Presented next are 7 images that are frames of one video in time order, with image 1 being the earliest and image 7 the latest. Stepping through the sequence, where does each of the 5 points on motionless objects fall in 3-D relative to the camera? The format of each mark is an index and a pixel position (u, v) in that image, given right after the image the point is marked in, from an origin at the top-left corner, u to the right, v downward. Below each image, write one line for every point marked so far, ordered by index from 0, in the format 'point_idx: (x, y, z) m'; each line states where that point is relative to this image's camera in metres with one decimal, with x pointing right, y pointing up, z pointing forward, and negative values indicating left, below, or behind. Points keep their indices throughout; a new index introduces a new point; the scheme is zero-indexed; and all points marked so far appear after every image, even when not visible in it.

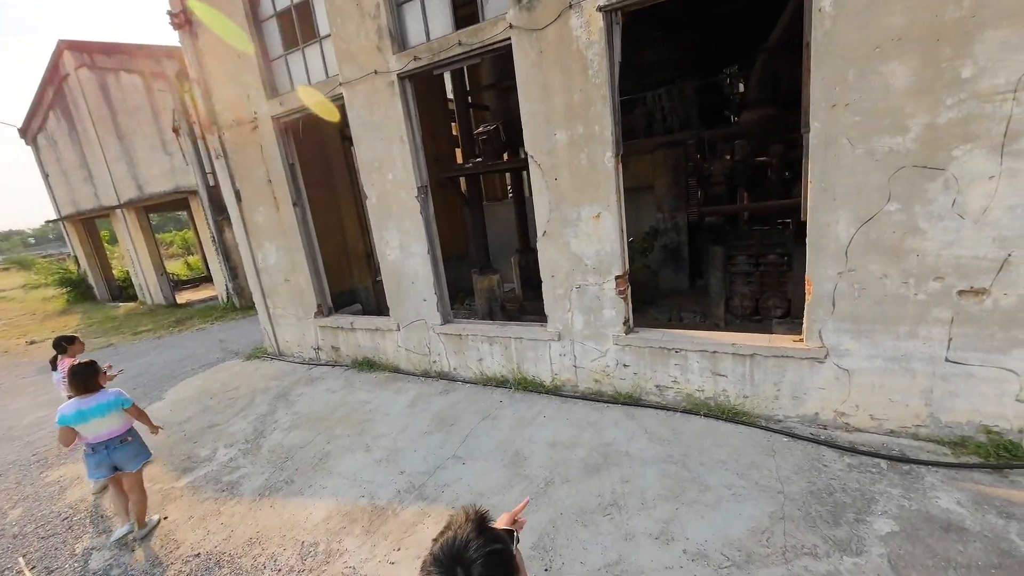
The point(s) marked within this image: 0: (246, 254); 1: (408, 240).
0: (-3.7, +0.5, +6.0) m
1: (-1.1, +0.5, +4.6) m
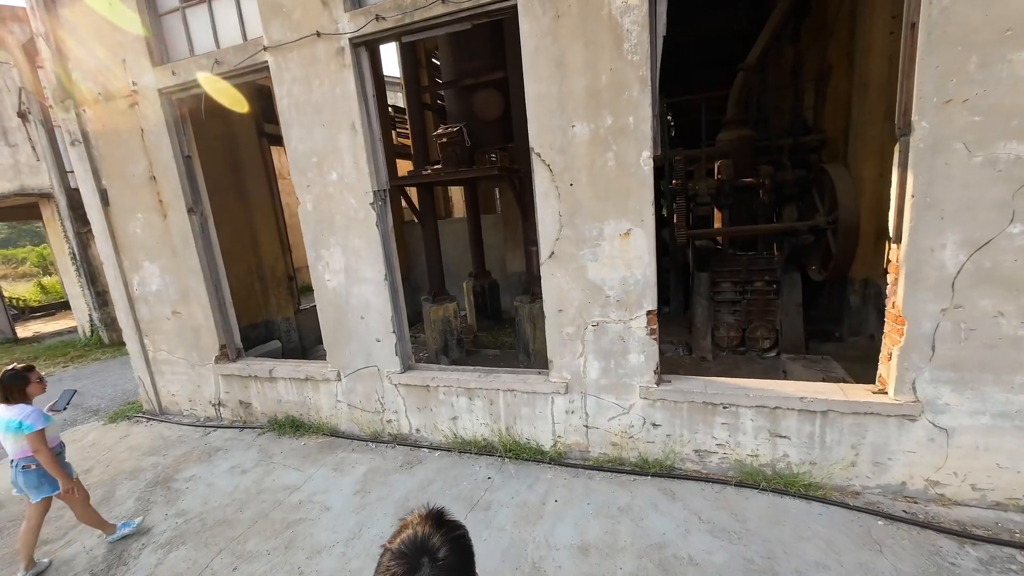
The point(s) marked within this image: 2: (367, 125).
0: (-4.1, +0.1, +4.4) m
1: (-1.2, +0.2, +3.4) m
2: (-1.1, +1.2, +3.2) m
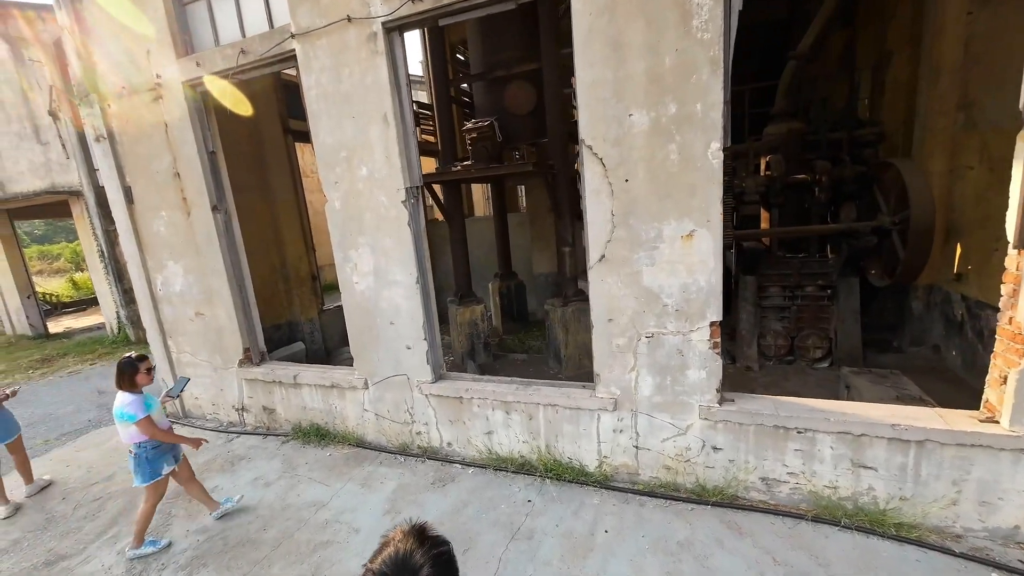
0: (-3.7, +0.1, +4.3) m
1: (-0.9, +0.2, +3.2) m
2: (-0.8, +1.2, +3.0) m
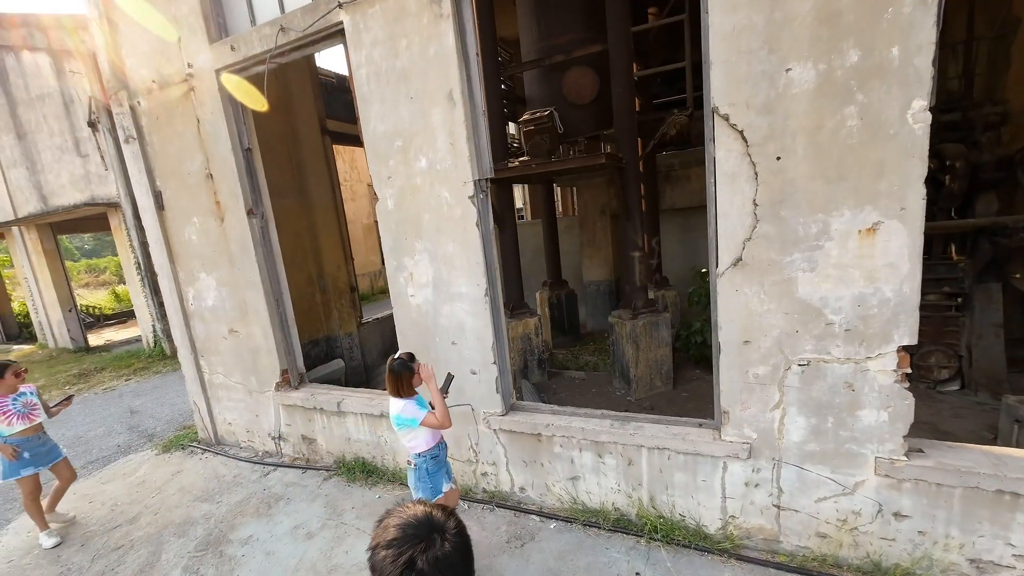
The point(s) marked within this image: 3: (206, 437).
0: (-3.1, 0.0, +3.9) m
1: (-0.4, +0.1, +2.7) m
2: (-0.2, +1.1, +2.5) m
3: (-3.0, -1.4, +4.2) m
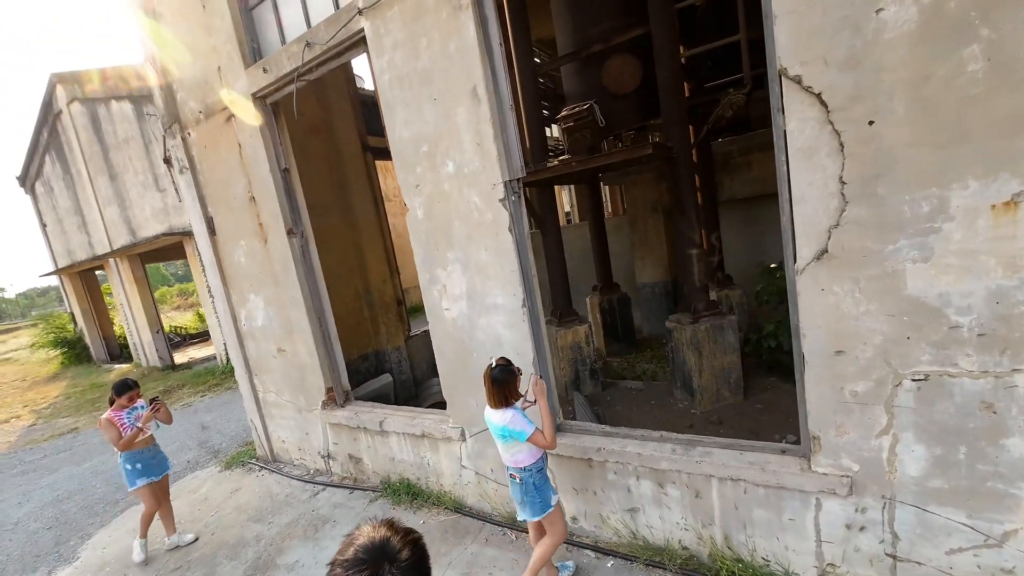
0: (-2.7, -0.2, +4.1) m
1: (-0.2, 0.0, +2.5) m
2: (-0.1, +1.0, +2.3) m
3: (-2.5, -1.6, +4.3) m
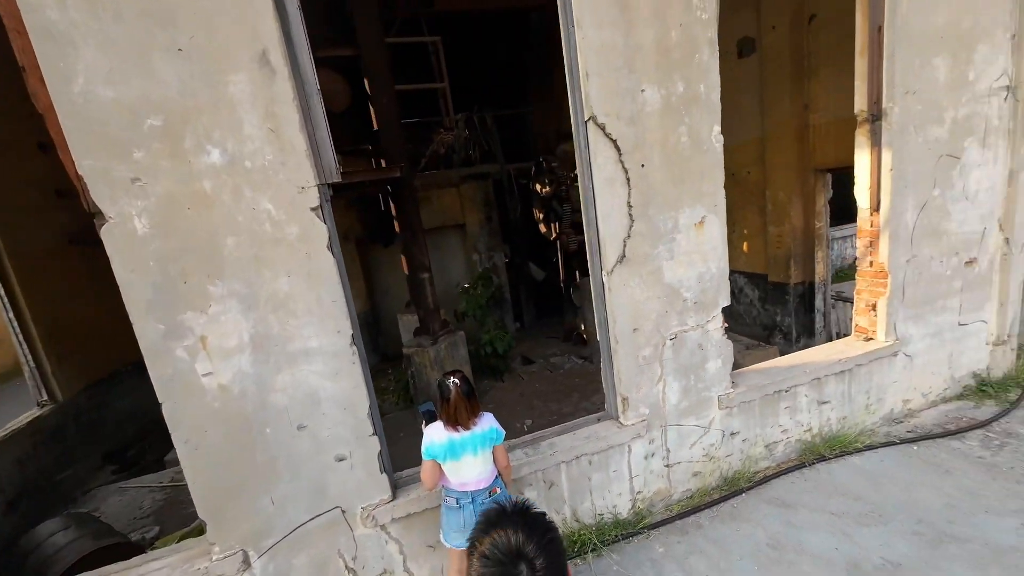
0: (-3.8, -0.8, +0.9) m
1: (-0.9, -0.1, +1.8) m
2: (-0.9, +0.9, +1.7) m
3: (-3.5, -2.2, +1.2) m
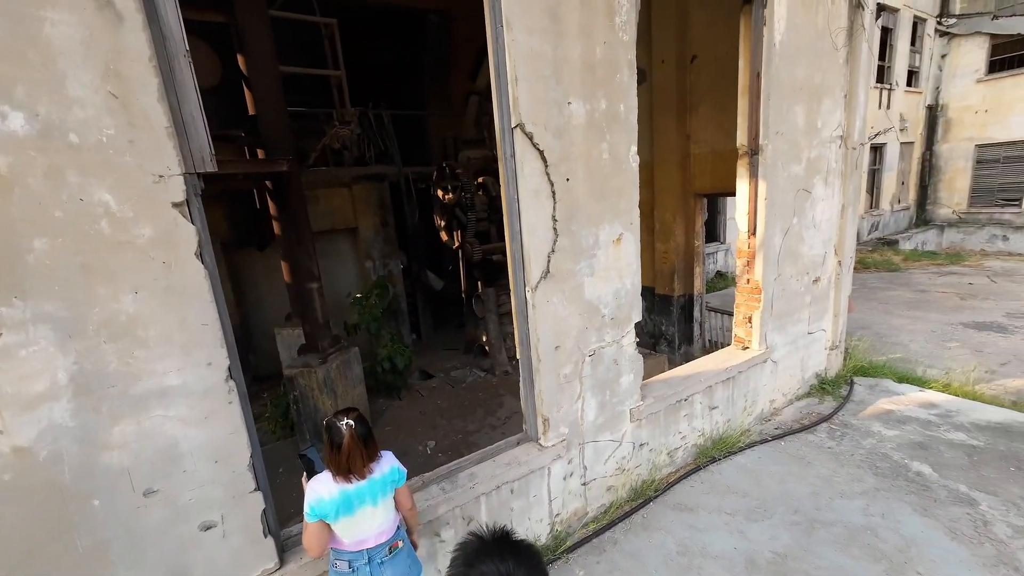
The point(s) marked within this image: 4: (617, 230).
0: (-3.7, -0.8, -0.2) m
1: (-1.2, -0.2, +1.3) m
2: (-1.1, +0.8, +1.3) m
3: (-3.6, -2.2, +0.1) m
4: (+0.6, +0.3, +2.3) m
